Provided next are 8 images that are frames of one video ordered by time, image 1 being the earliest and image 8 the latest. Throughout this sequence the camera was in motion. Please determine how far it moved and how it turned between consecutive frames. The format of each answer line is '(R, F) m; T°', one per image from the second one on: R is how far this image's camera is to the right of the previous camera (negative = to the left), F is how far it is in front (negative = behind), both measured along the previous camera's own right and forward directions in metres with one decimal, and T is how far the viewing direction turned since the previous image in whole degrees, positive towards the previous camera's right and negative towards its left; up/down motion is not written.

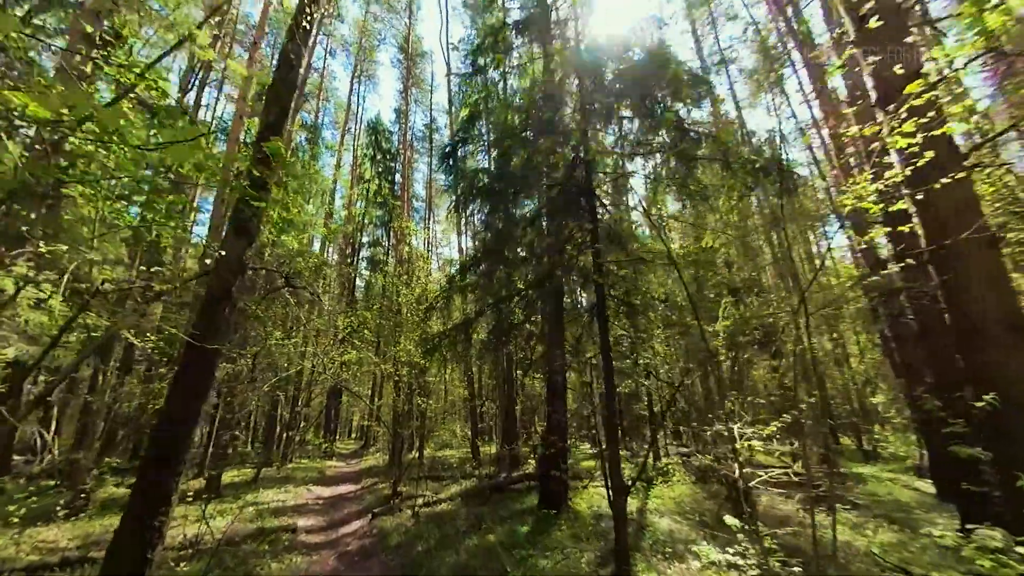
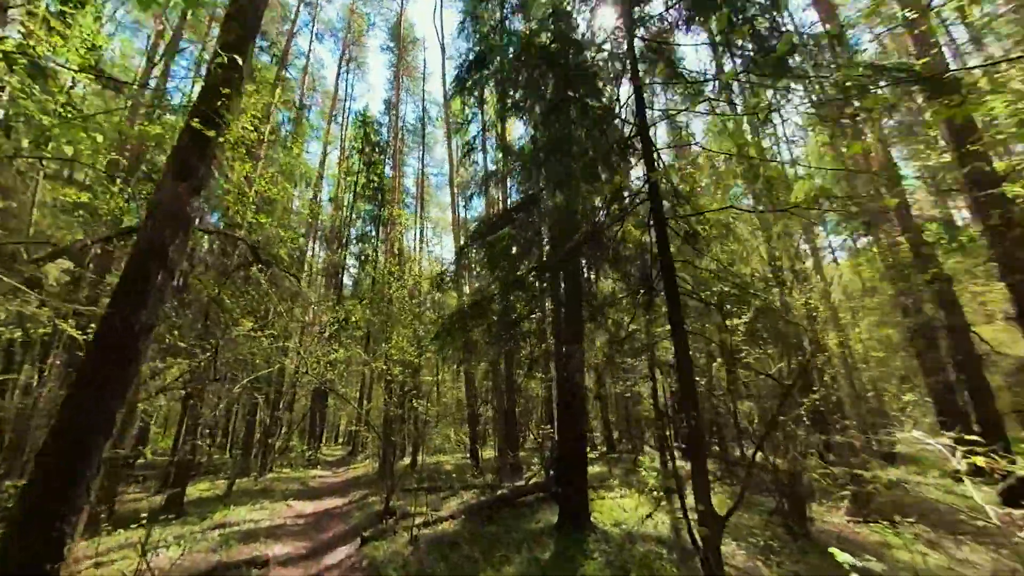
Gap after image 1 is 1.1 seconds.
(-0.2, +0.9) m; +1°
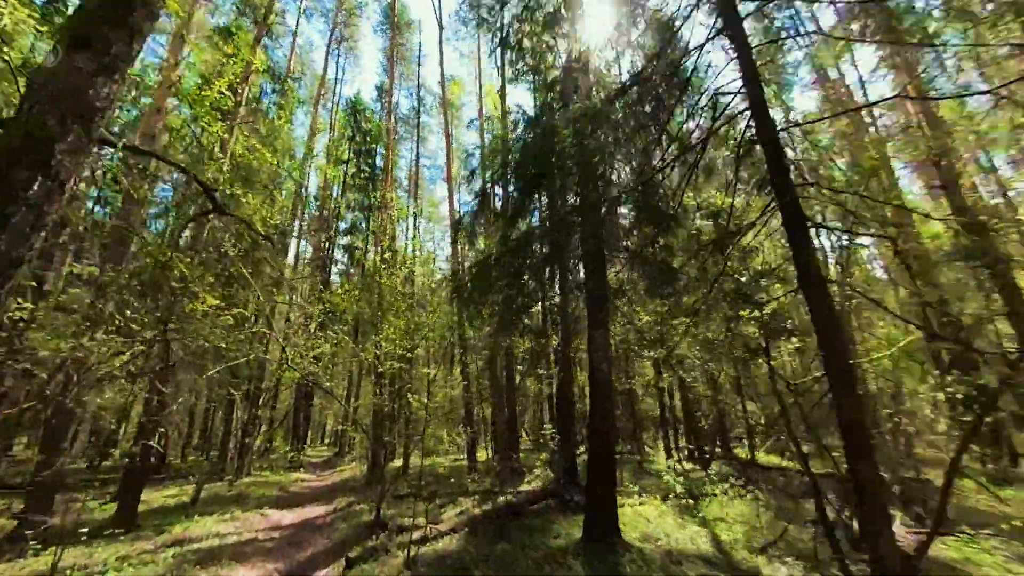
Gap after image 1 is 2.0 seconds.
(-0.2, +0.8) m; +1°
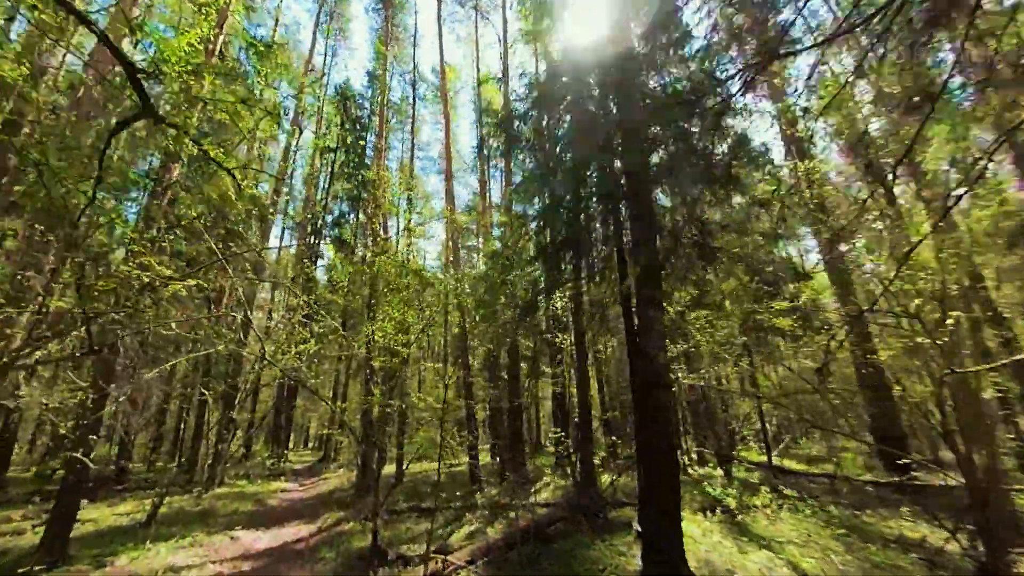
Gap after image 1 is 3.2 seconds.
(-0.3, +1.0) m; +1°
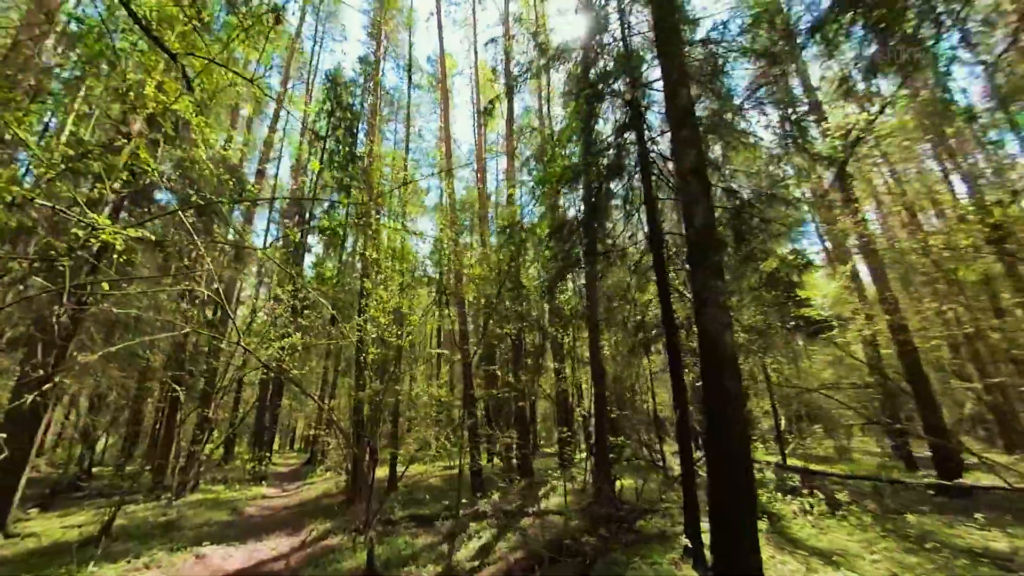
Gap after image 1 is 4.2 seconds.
(-0.2, +0.7) m; +1°
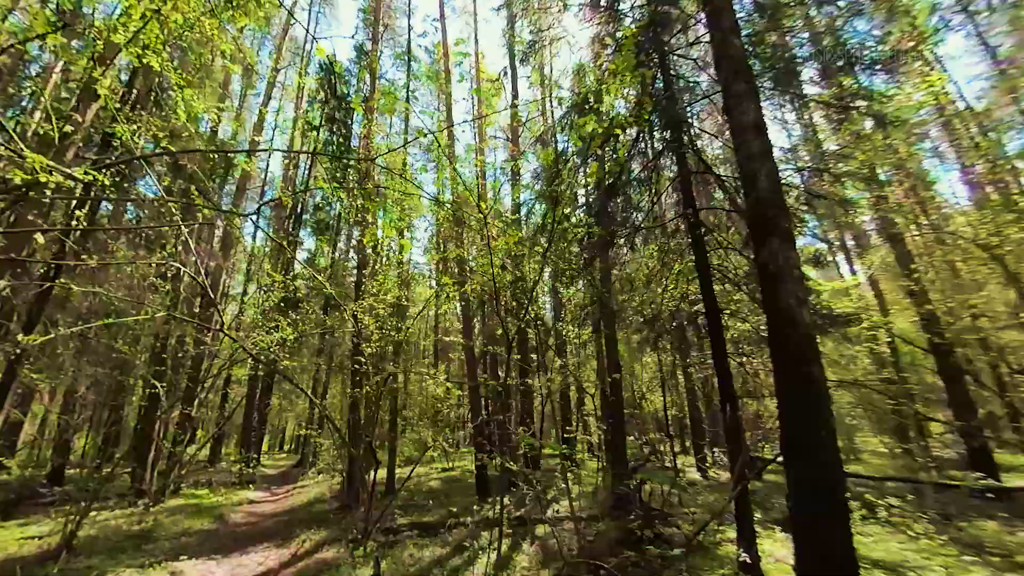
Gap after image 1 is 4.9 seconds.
(-0.2, +0.5) m; +1°
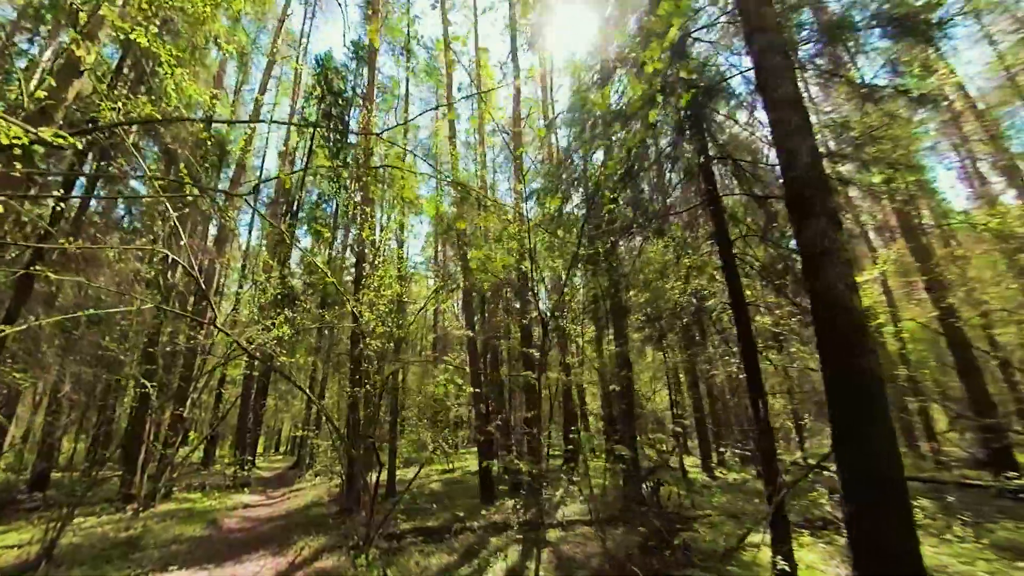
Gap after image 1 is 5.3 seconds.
(-0.1, +0.2) m; 0°
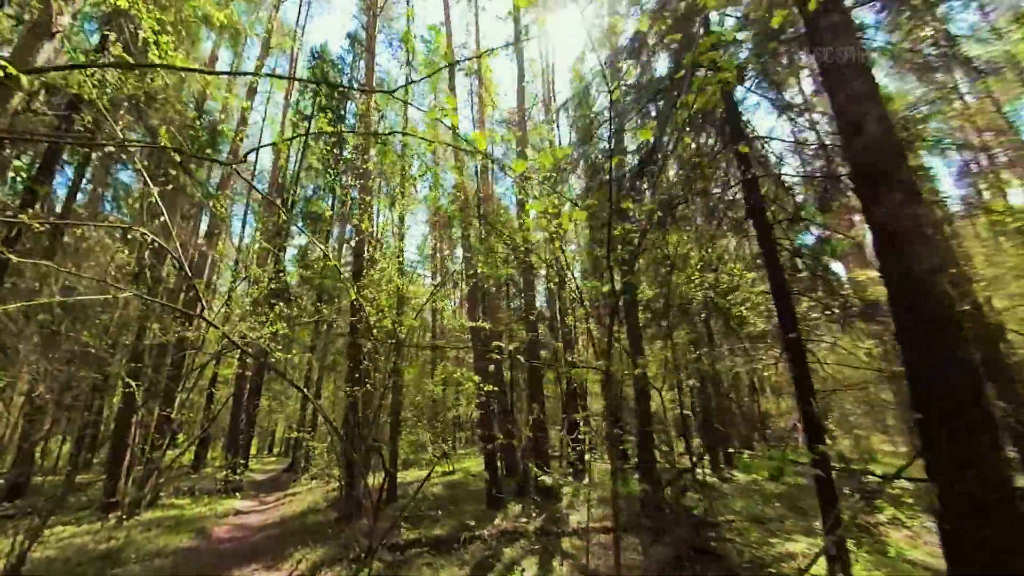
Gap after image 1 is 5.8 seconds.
(-0.2, +0.3) m; +1°
